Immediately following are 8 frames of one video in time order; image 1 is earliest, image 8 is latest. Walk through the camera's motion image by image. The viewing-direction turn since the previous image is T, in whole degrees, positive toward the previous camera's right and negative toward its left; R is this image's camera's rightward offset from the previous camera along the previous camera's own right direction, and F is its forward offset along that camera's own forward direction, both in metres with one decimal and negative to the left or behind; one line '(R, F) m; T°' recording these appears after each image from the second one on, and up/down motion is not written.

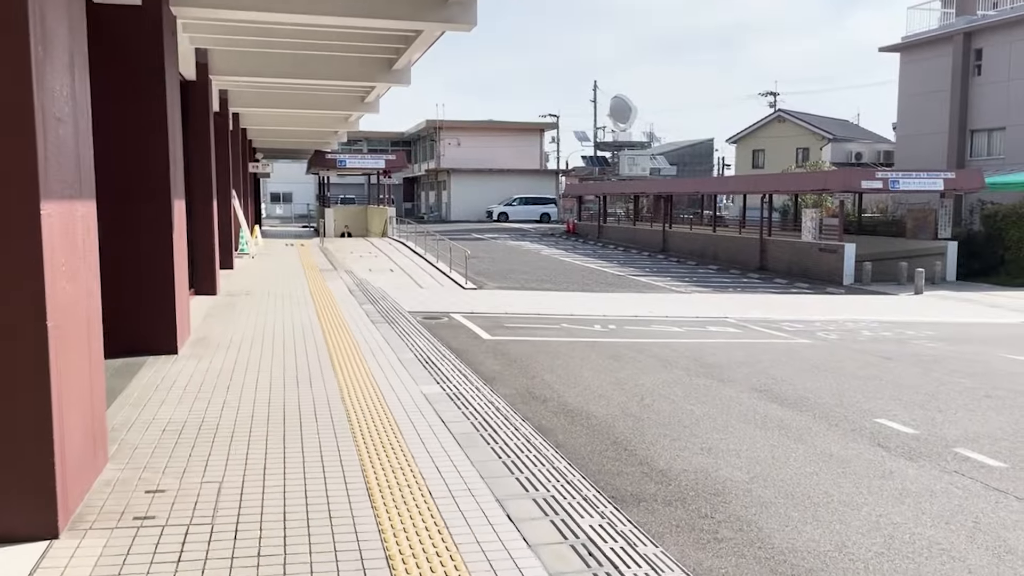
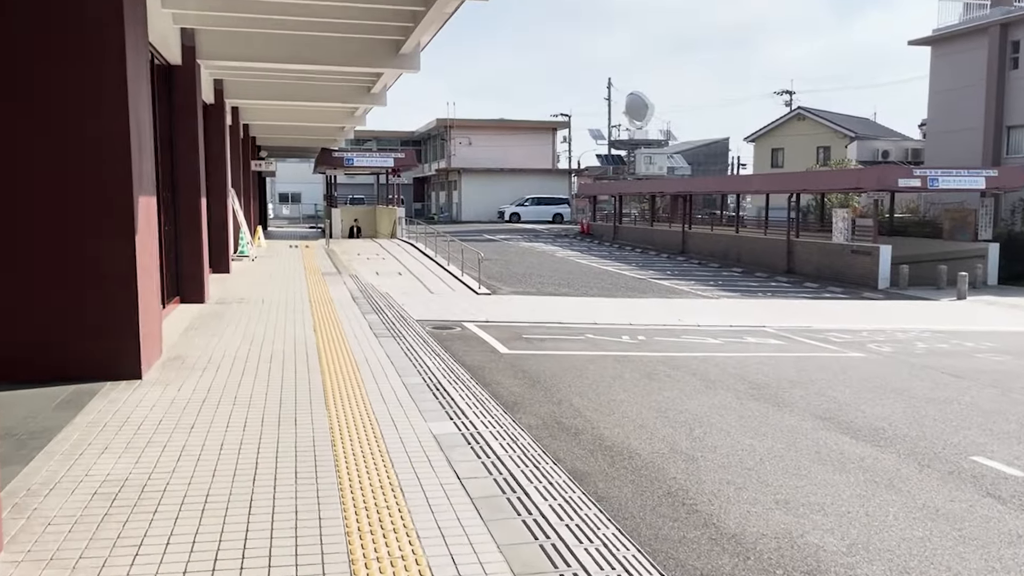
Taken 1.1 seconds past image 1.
(-0.1, +1.3) m; -1°
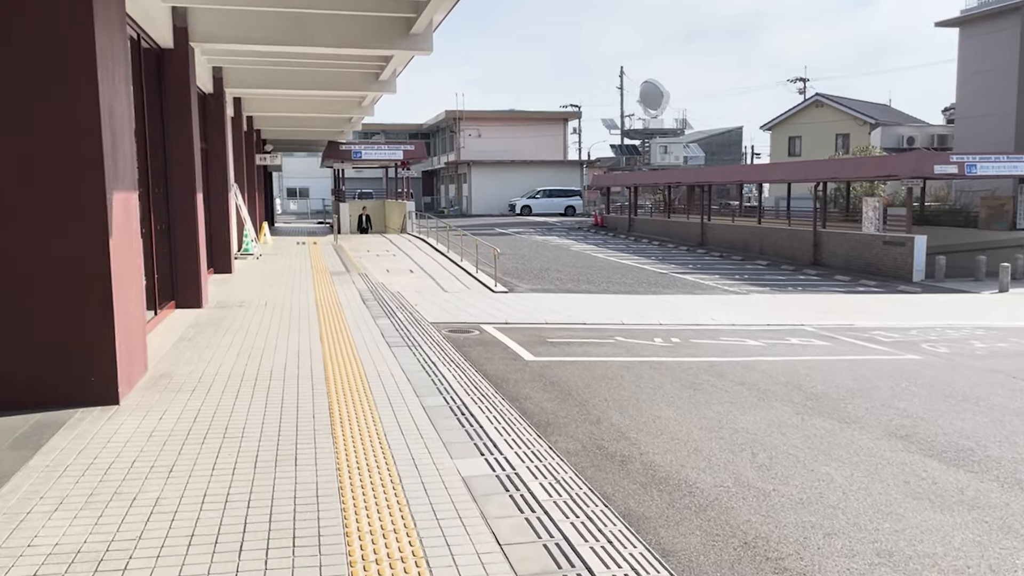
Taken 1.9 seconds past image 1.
(-0.2, +1.0) m; -1°
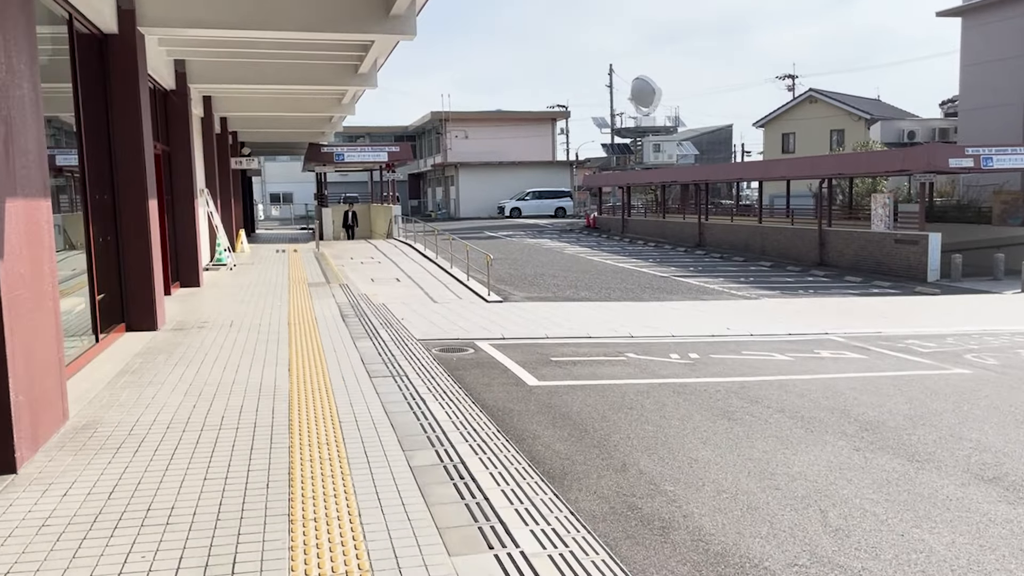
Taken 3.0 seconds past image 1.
(-0.1, +1.3) m; +1°
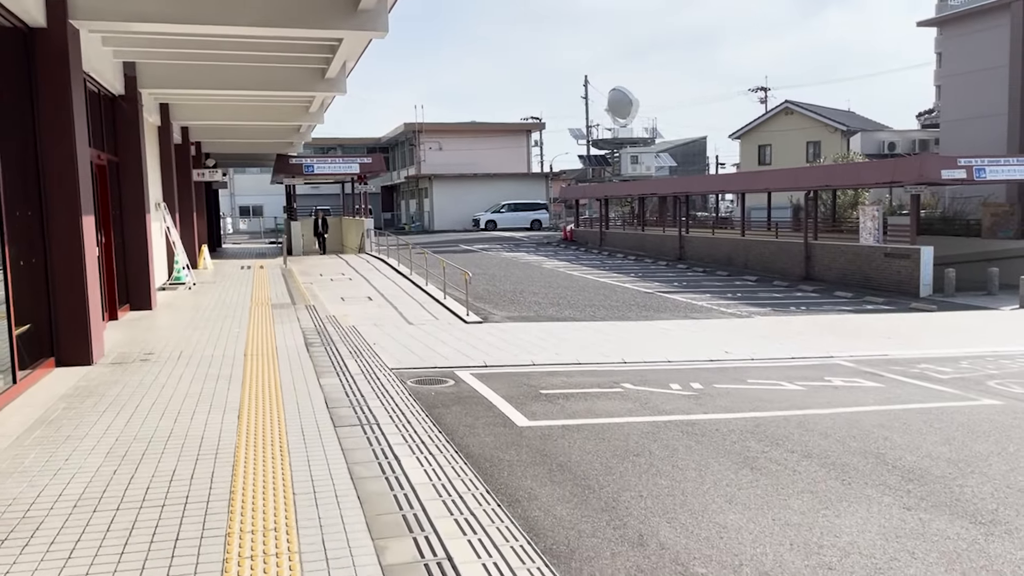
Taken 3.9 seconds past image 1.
(-0.1, +1.0) m; +2°
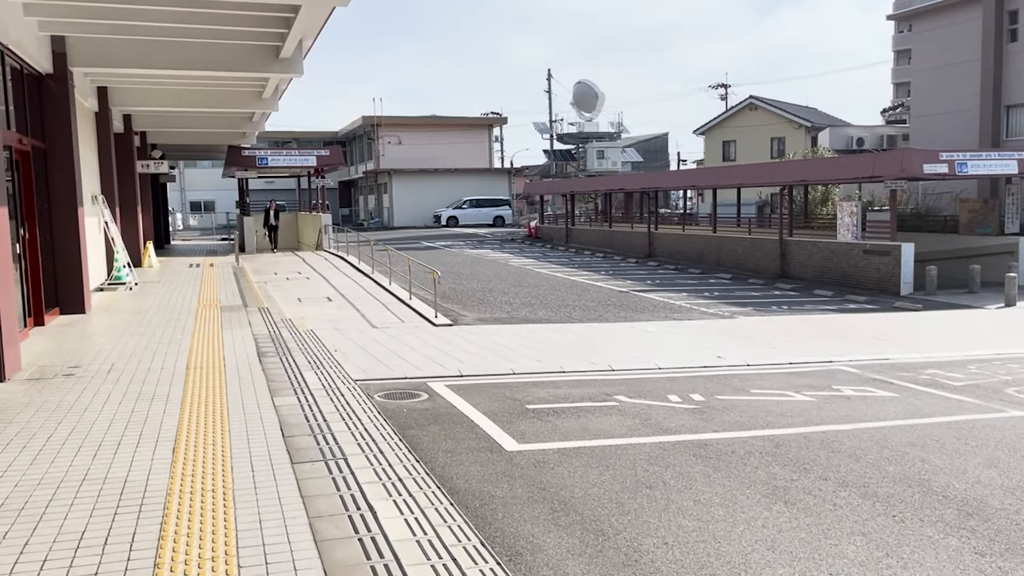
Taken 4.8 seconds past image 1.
(-0.2, +1.0) m; +3°
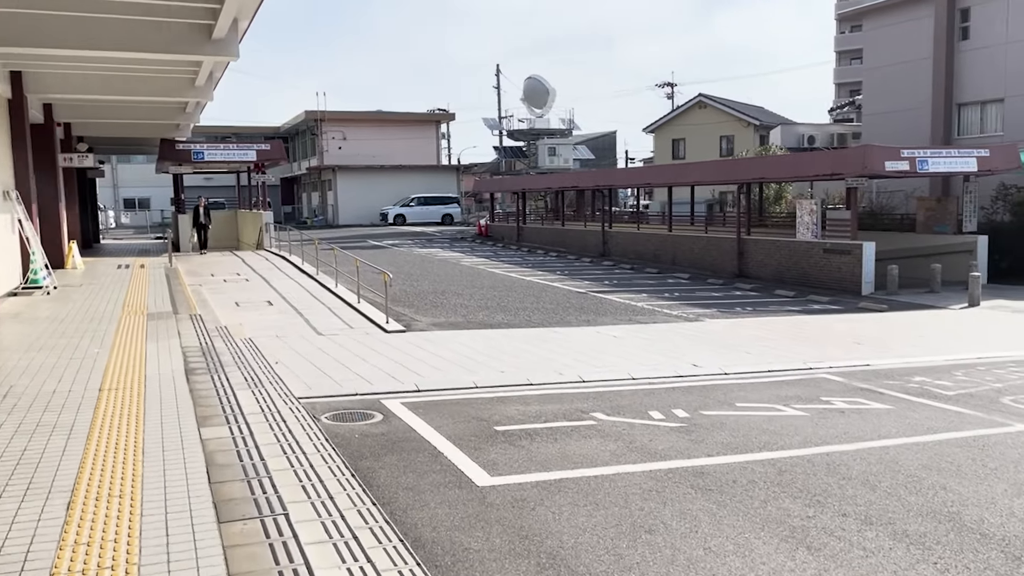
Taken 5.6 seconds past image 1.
(-0.2, +0.9) m; +4°
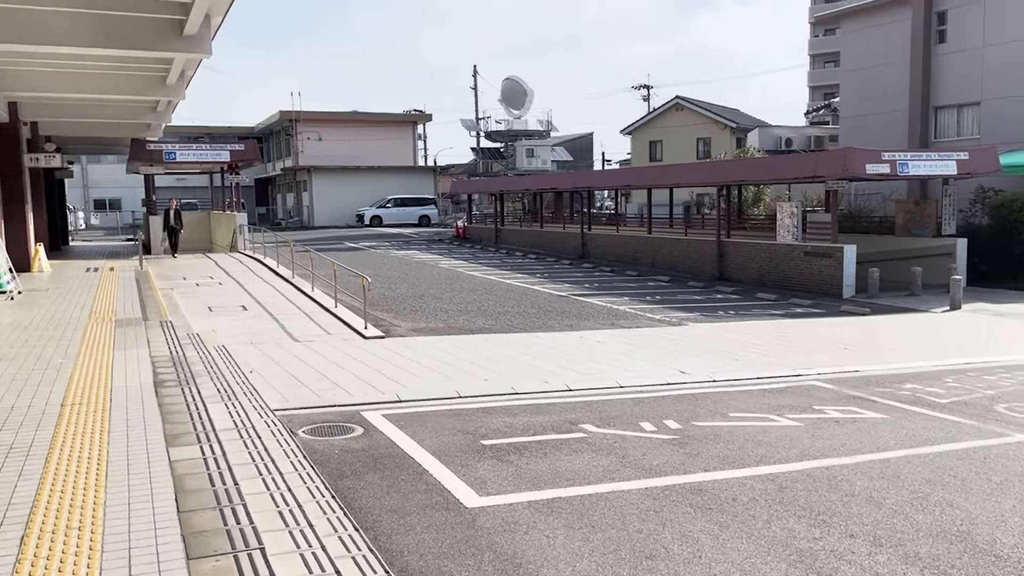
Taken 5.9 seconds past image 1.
(-0.1, +0.3) m; +2°
